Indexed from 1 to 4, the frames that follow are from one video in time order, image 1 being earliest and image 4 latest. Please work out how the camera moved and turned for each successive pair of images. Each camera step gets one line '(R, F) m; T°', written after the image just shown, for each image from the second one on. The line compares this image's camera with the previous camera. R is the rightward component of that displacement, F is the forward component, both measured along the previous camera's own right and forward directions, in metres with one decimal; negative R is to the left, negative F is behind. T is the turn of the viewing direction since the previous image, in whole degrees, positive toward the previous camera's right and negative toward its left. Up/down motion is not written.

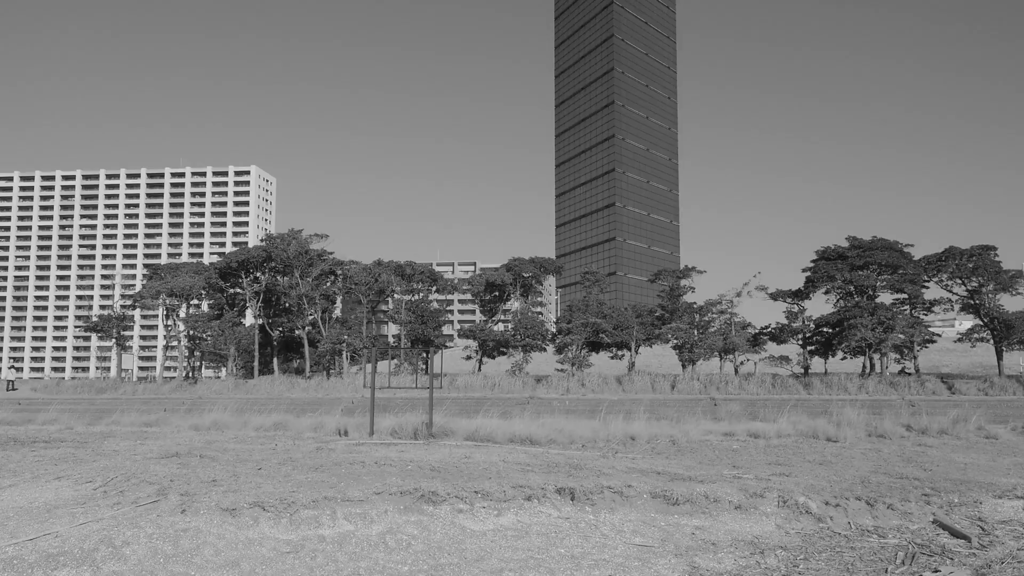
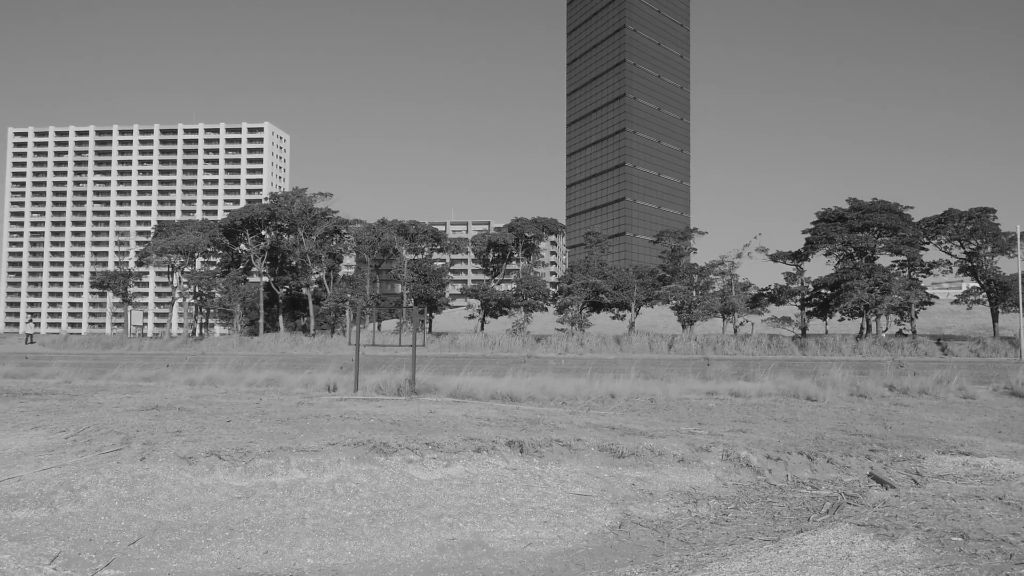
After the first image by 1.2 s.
(+0.6, -0.2) m; -1°
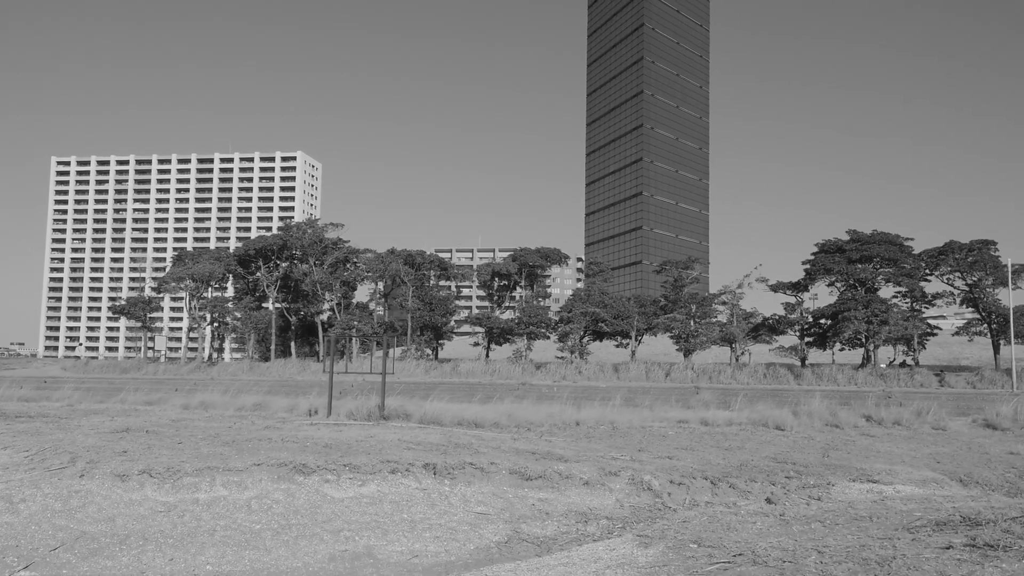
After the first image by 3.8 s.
(+1.1, -0.6) m; -1°
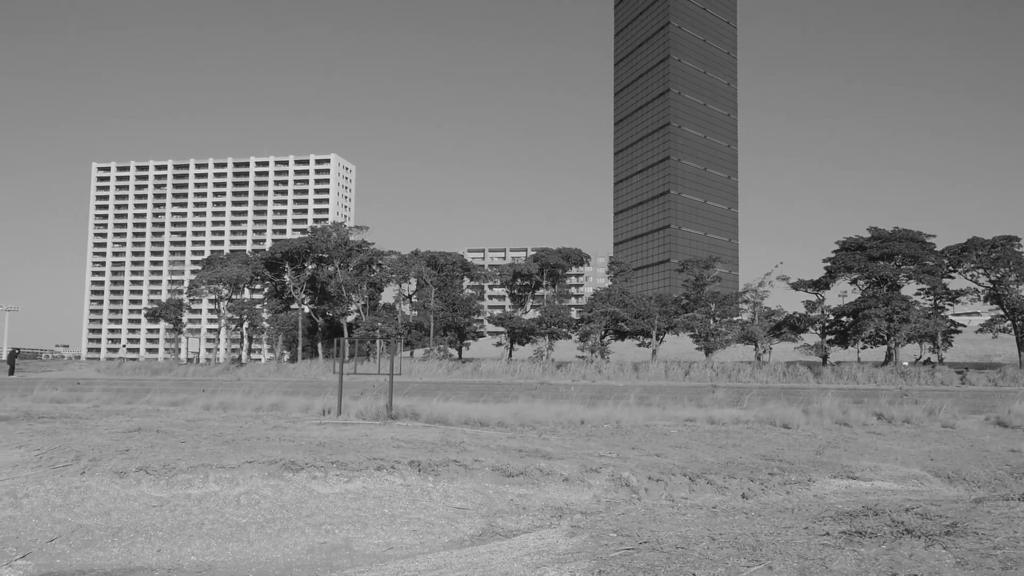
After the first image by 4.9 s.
(+0.5, -0.3) m; -2°
